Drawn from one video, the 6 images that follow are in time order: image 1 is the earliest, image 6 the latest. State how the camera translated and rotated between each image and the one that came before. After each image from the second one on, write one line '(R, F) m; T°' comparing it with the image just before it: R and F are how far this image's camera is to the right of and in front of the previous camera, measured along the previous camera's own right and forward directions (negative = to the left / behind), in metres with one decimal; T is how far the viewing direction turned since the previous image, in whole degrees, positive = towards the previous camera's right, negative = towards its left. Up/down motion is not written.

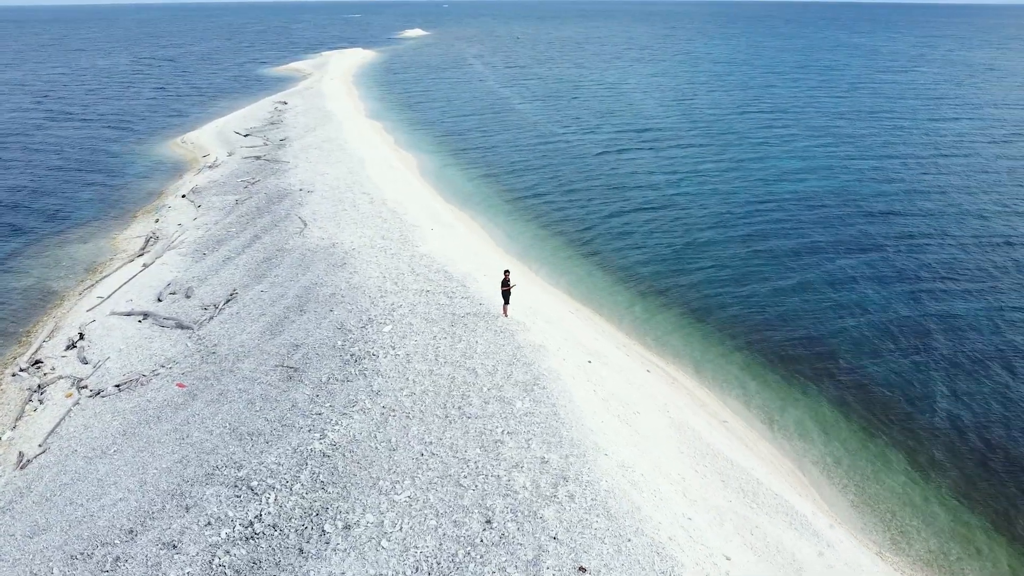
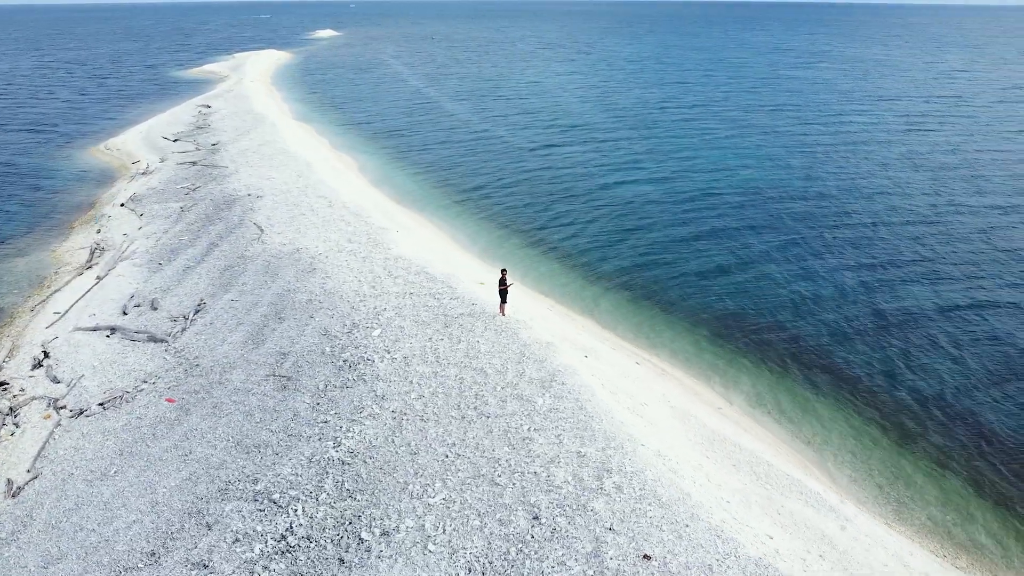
(-2.3, 0.0) m; +6°
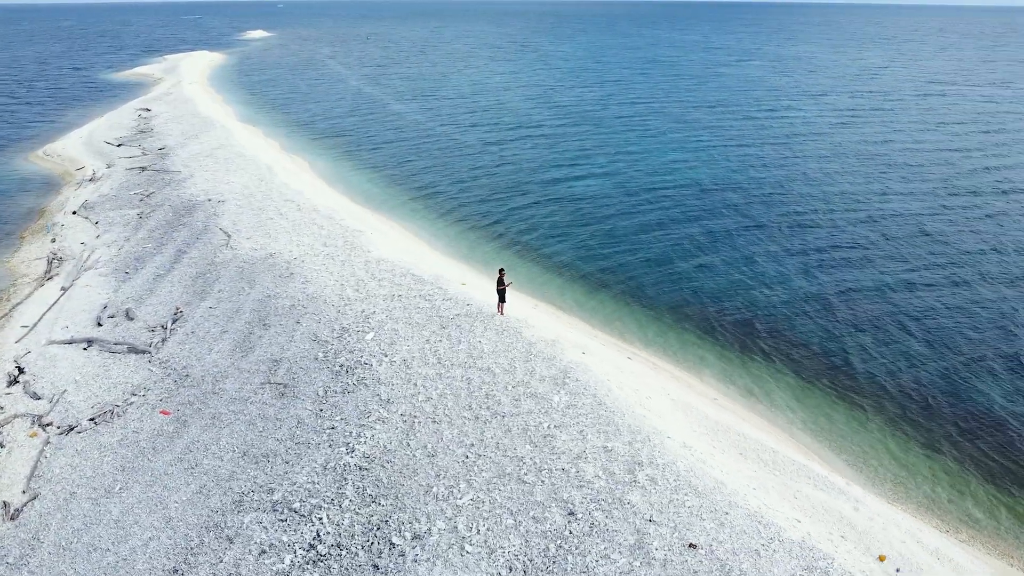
(-1.8, 0.0) m; +5°
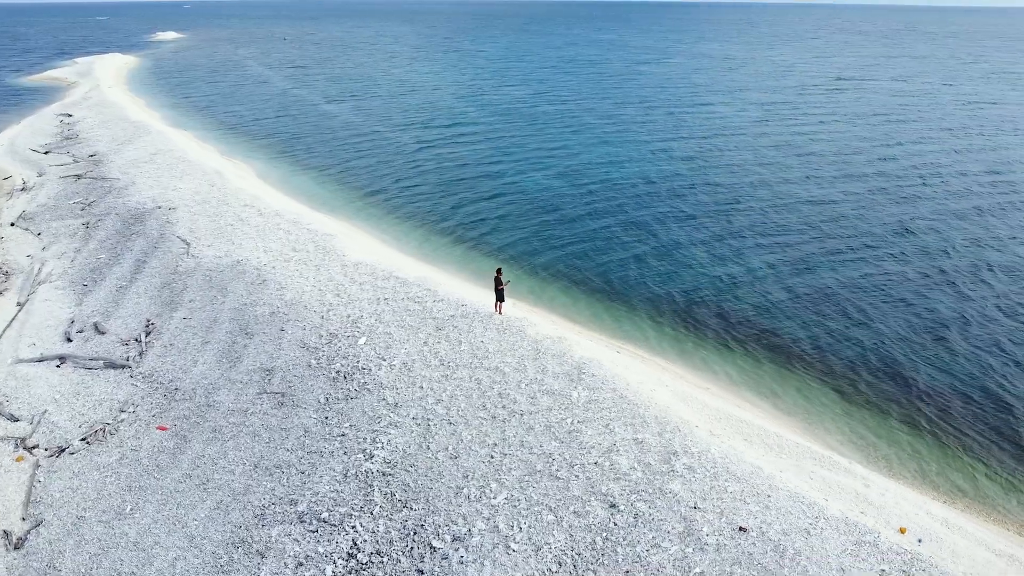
(-2.1, 0.0) m; +6°
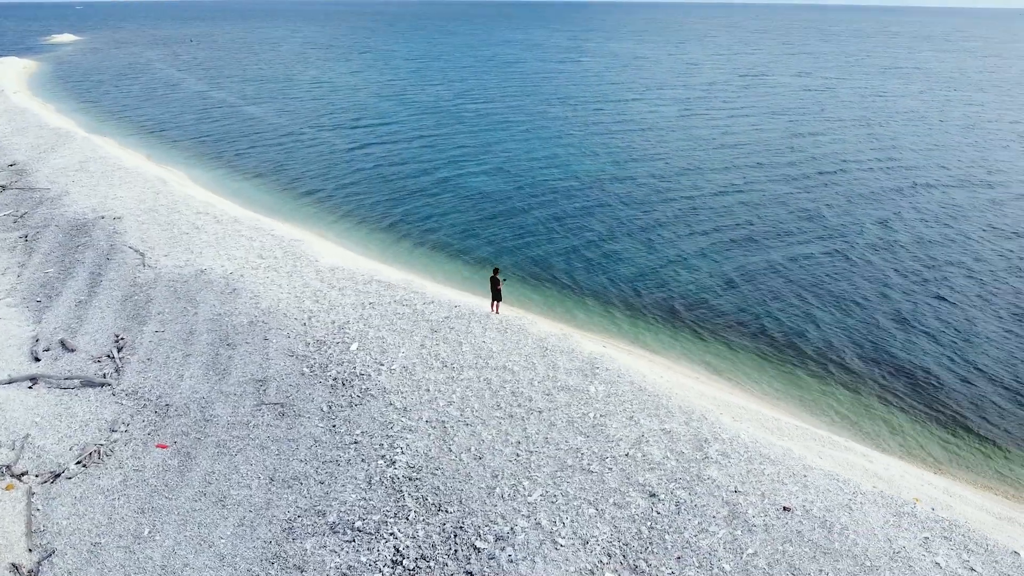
(-2.3, 0.0) m; +6°
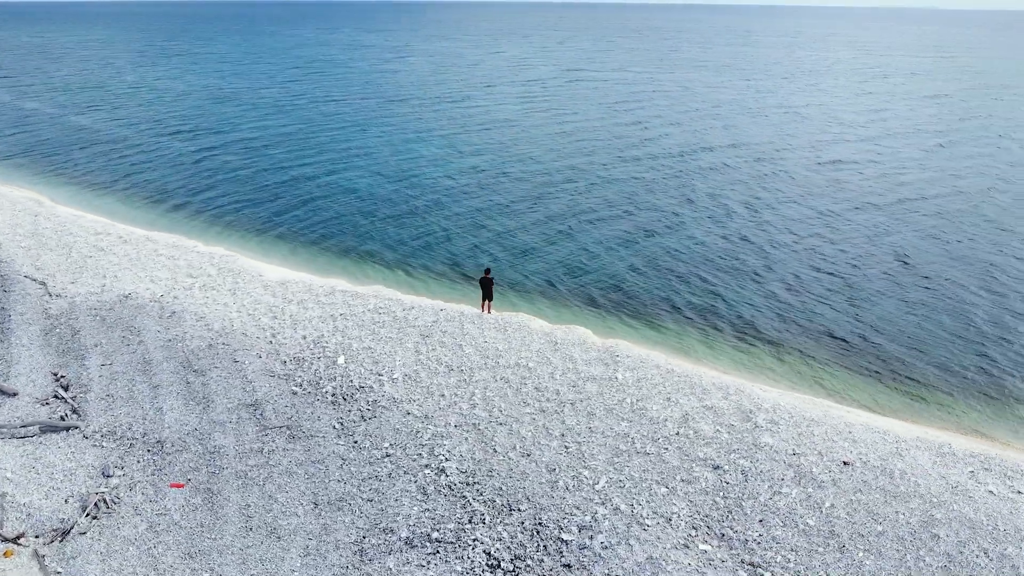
(-4.7, +0.3) m; +13°
